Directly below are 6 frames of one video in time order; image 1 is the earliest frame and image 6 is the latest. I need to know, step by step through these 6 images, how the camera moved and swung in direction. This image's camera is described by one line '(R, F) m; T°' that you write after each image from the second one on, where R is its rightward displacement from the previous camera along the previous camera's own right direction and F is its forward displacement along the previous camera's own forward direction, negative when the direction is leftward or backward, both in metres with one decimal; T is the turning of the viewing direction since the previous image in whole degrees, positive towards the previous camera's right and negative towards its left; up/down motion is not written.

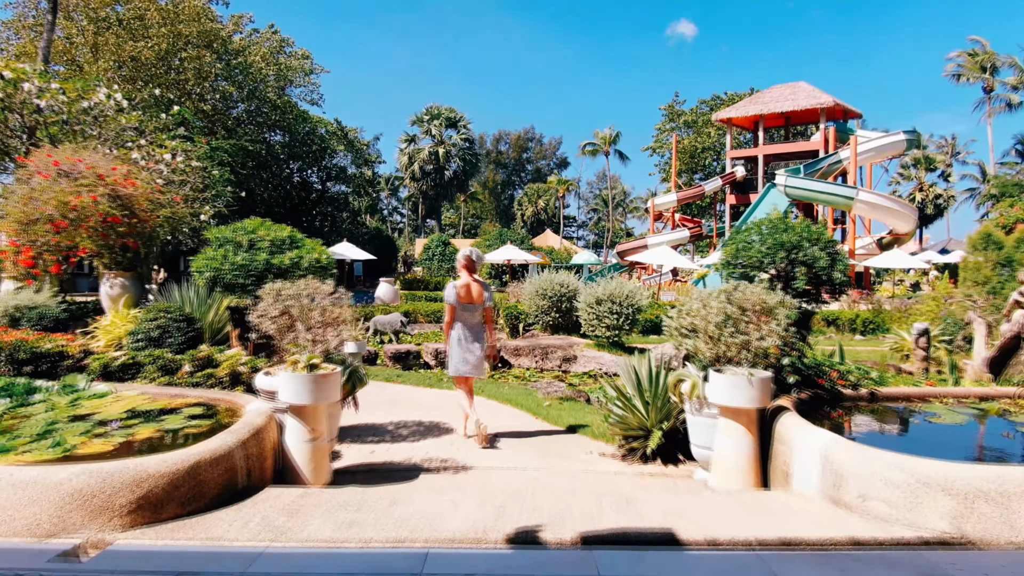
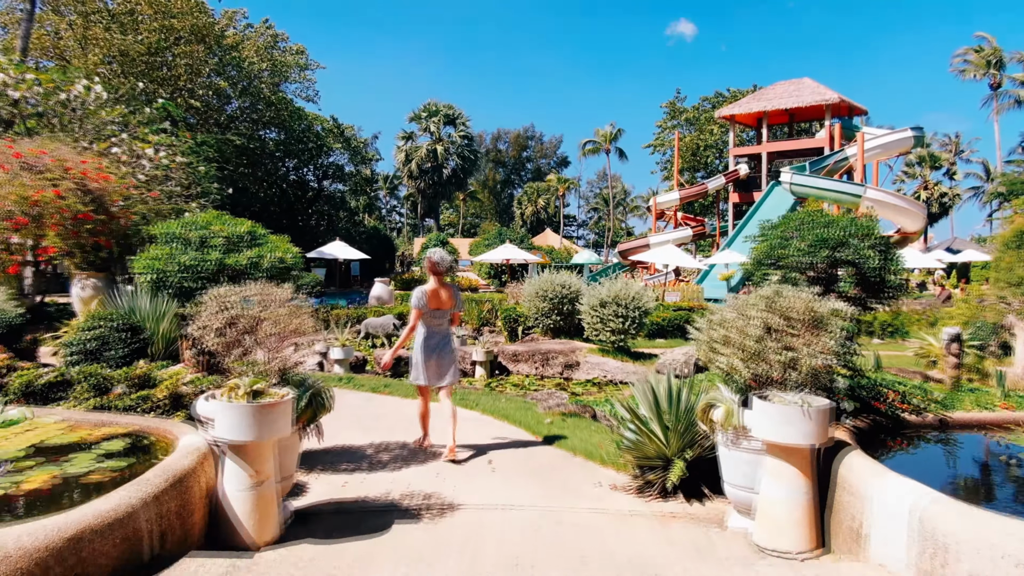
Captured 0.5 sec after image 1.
(0.0, +0.6) m; 0°
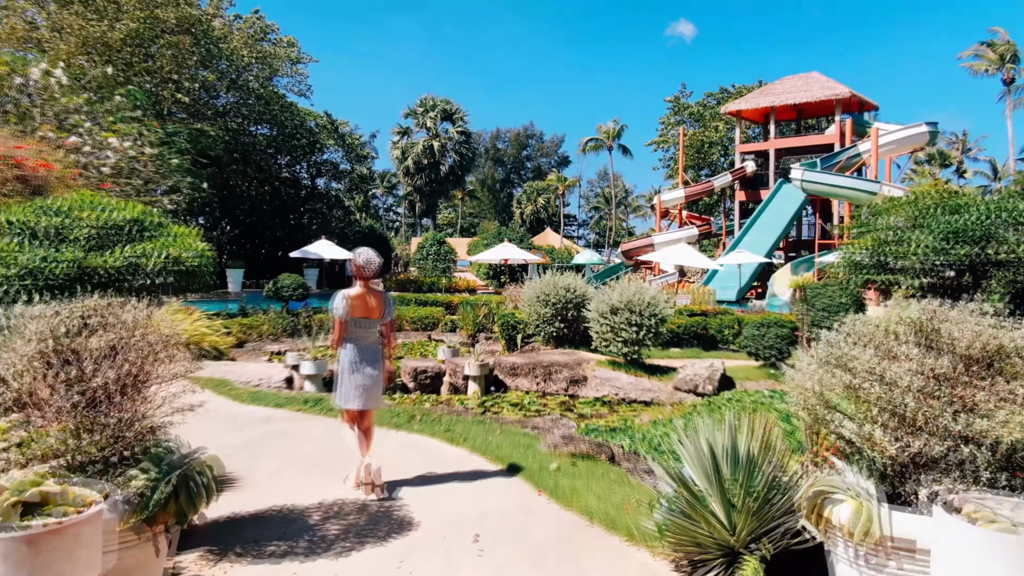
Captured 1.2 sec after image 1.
(0.0, +1.1) m; 0°
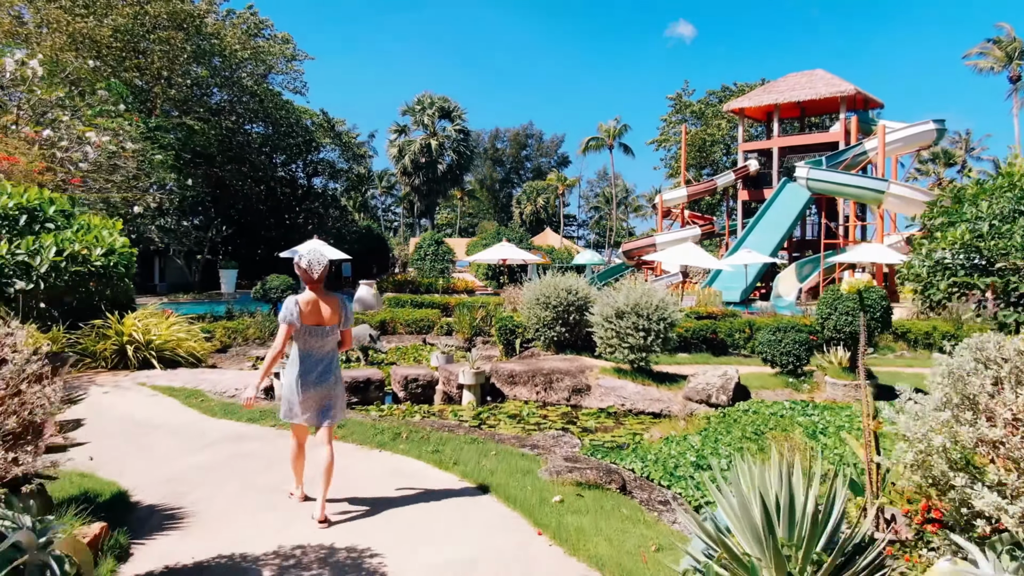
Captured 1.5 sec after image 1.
(0.0, +0.6) m; 0°
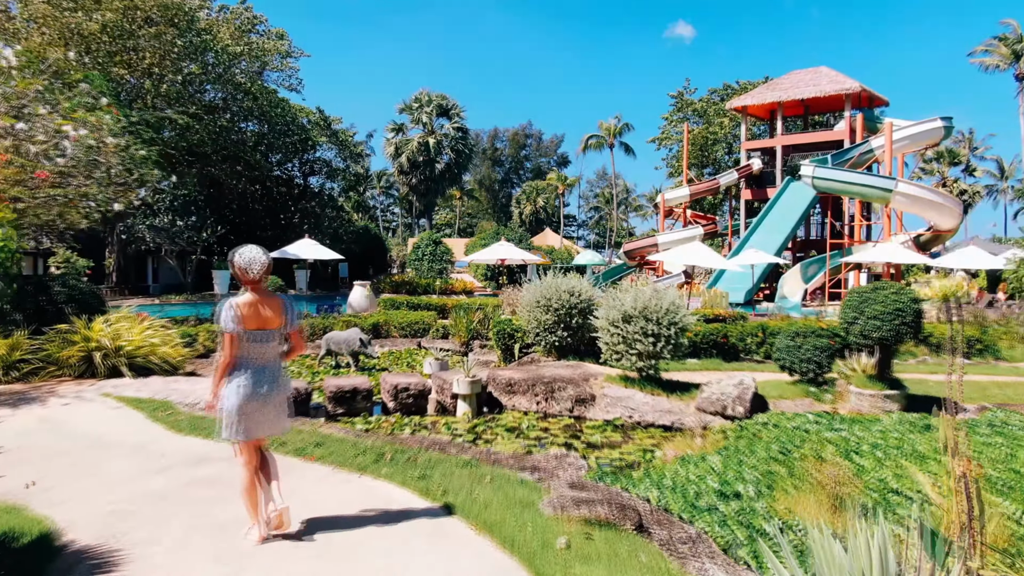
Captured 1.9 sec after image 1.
(0.0, +0.6) m; 0°
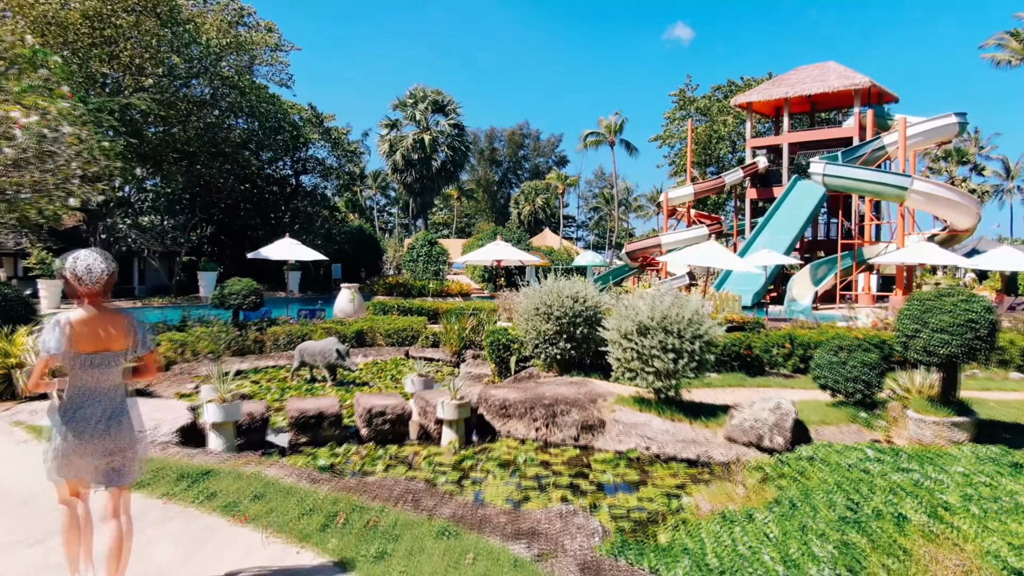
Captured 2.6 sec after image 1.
(0.0, +1.0) m; 0°
